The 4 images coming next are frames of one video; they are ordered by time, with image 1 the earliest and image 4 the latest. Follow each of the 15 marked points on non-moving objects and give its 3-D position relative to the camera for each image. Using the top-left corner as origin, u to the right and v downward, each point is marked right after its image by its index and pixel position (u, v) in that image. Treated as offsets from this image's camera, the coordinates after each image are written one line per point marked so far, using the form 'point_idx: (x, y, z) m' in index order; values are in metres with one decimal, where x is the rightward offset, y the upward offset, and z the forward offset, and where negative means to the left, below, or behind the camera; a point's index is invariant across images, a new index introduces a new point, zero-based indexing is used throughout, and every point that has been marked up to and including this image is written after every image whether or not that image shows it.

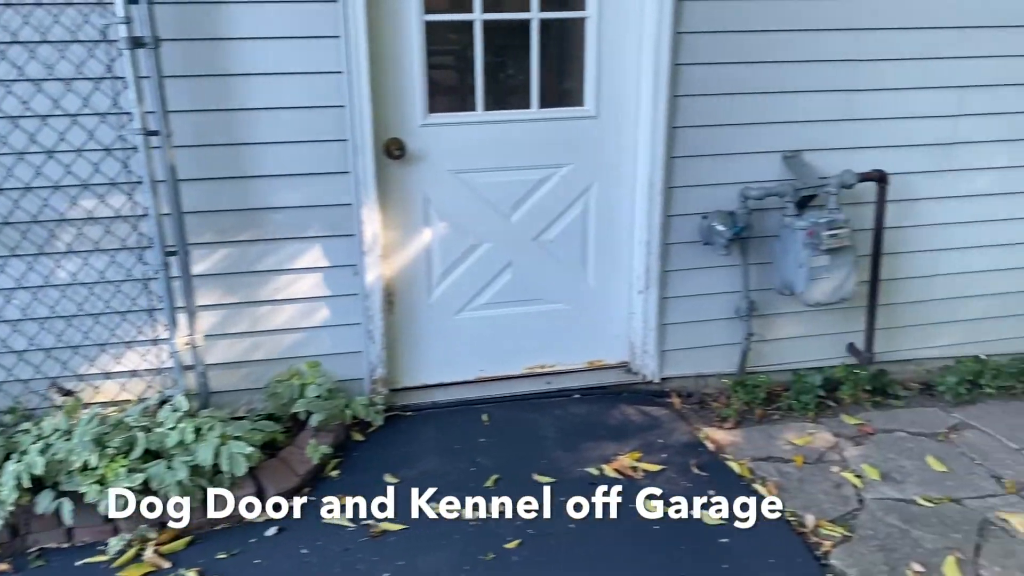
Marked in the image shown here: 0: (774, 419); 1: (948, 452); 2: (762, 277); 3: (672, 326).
0: (+0.8, -0.4, +2.7) m
1: (+1.3, -0.5, +2.6) m
2: (+0.8, 0.0, +2.7) m
3: (+0.5, -0.1, +2.7) m
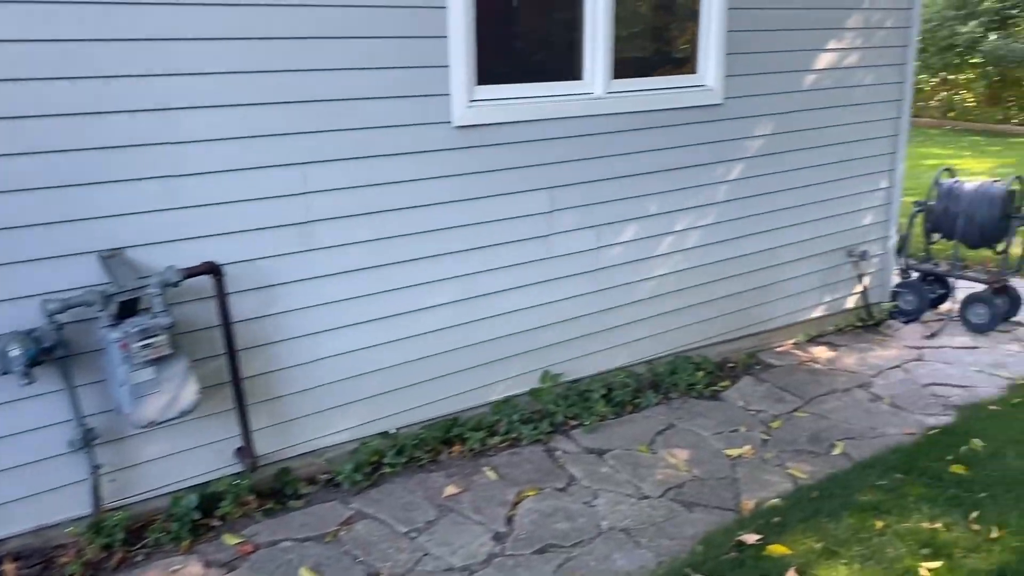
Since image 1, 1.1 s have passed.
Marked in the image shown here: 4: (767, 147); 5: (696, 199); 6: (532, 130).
0: (-1.0, -0.7, +2.3) m
1: (-0.5, -0.7, +2.4) m
2: (-1.1, -0.3, +2.3) m
3: (-1.3, -0.5, +2.2) m
4: (+1.1, +0.6, +3.9) m
5: (+0.8, +0.4, +3.7) m
6: (+0.1, +0.6, +3.1) m
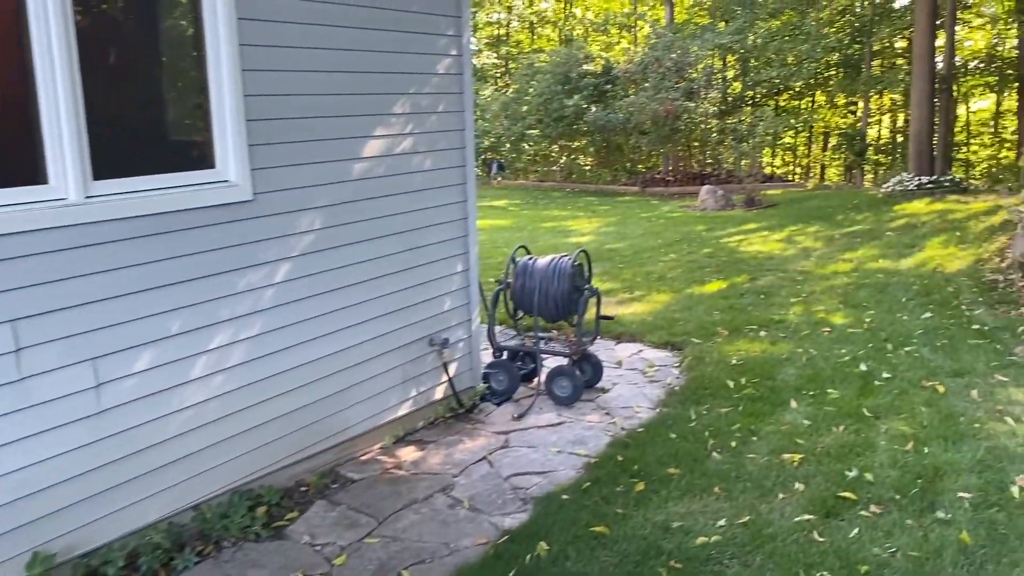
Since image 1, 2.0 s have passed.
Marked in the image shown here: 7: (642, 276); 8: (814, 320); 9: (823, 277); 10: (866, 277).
0: (-2.1, -1.2, +1.2) m
1: (-1.6, -1.2, +1.5) m
2: (-2.2, -0.8, +1.2) m
3: (-2.4, -1.0, +1.0) m
4: (-0.8, +0.2, +3.5) m
5: (-1.0, -0.1, +3.2) m
6: (-1.5, +0.1, +2.4) m
7: (+1.3, +0.1, +8.3) m
8: (+2.1, -0.2, +6.0) m
9: (+2.7, +0.1, +7.6) m
10: (+3.0, +0.1, +7.3) m
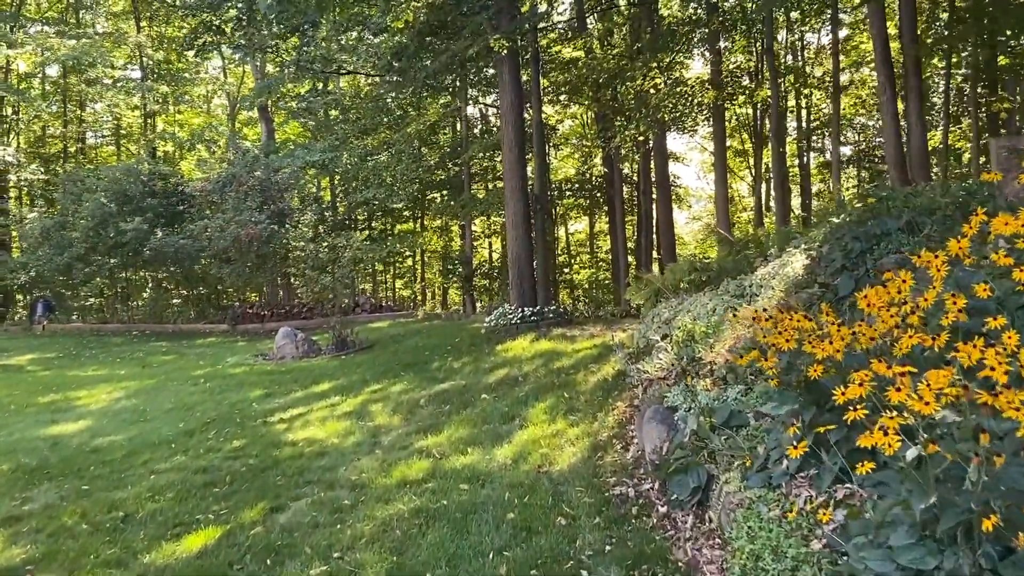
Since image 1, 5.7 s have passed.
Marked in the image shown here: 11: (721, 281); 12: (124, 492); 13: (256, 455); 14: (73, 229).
0: (-2.5, -1.7, -3.1) m
1: (-2.2, -1.7, -2.7) m
2: (-2.7, -1.3, -3.1) m
3: (-2.7, -1.4, -3.3) m
4: (-2.4, -0.6, -0.3) m
5: (-2.4, -0.8, -0.7) m
6: (-2.5, -0.5, -1.6) m
7: (-2.4, -1.3, +4.9) m
8: (-0.6, -1.2, +3.0) m
9: (-0.7, -1.1, +4.8) m
10: (-0.4, -1.1, +4.7) m
11: (+1.6, +0.1, +6.6) m
12: (-2.4, -1.3, +5.5) m
13: (-1.8, -1.2, +6.1) m
14: (-9.7, +1.3, +19.2) m
